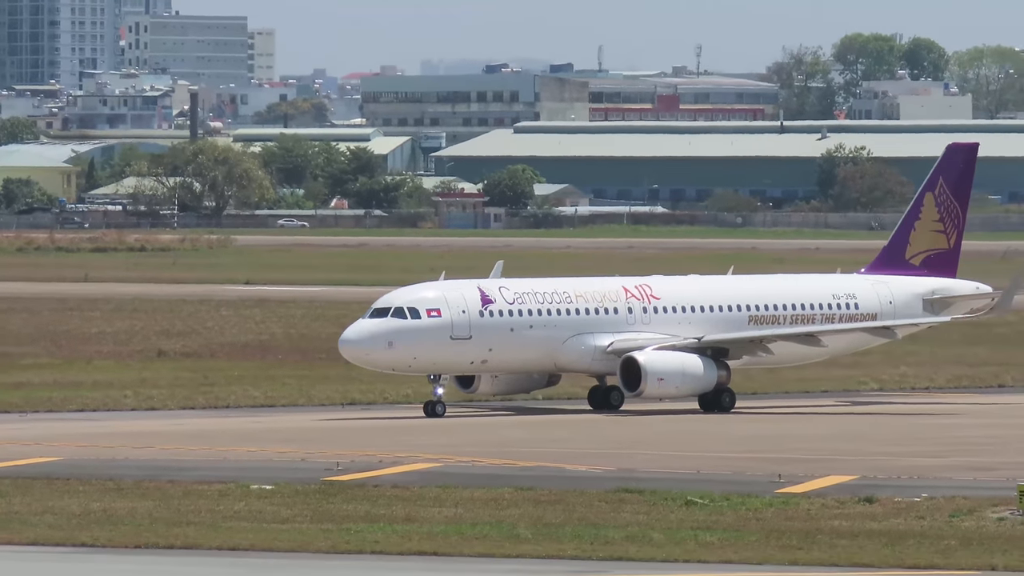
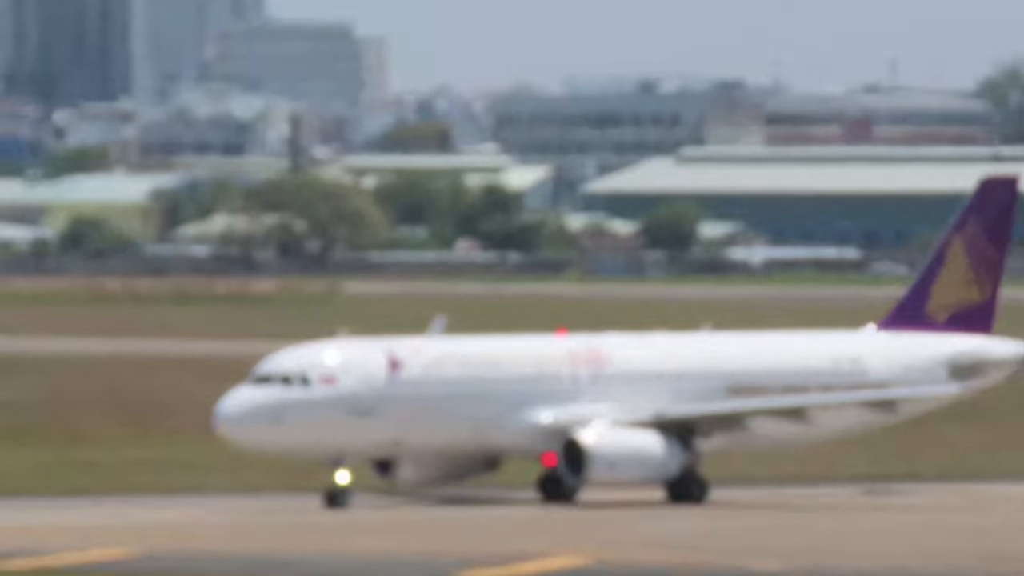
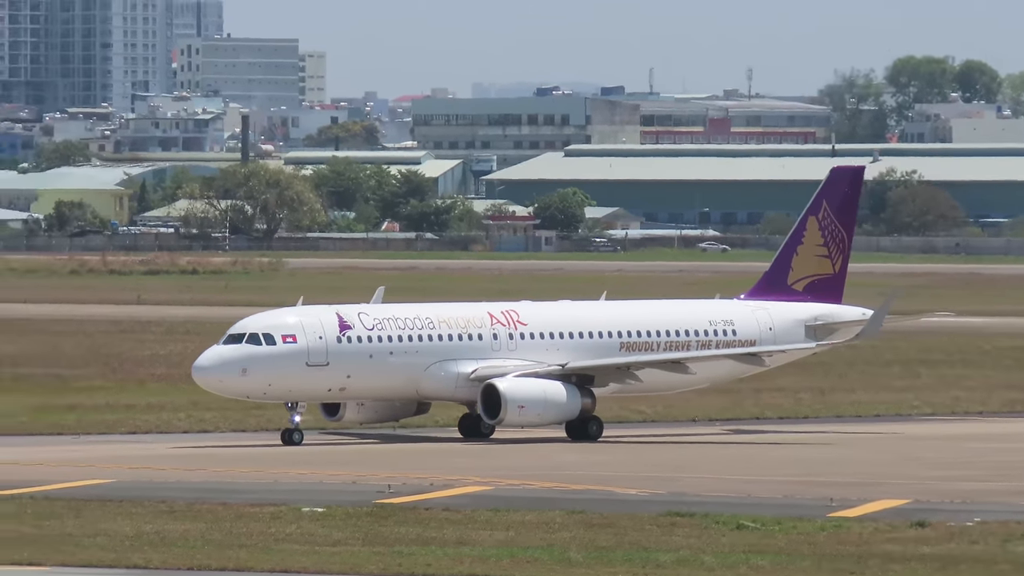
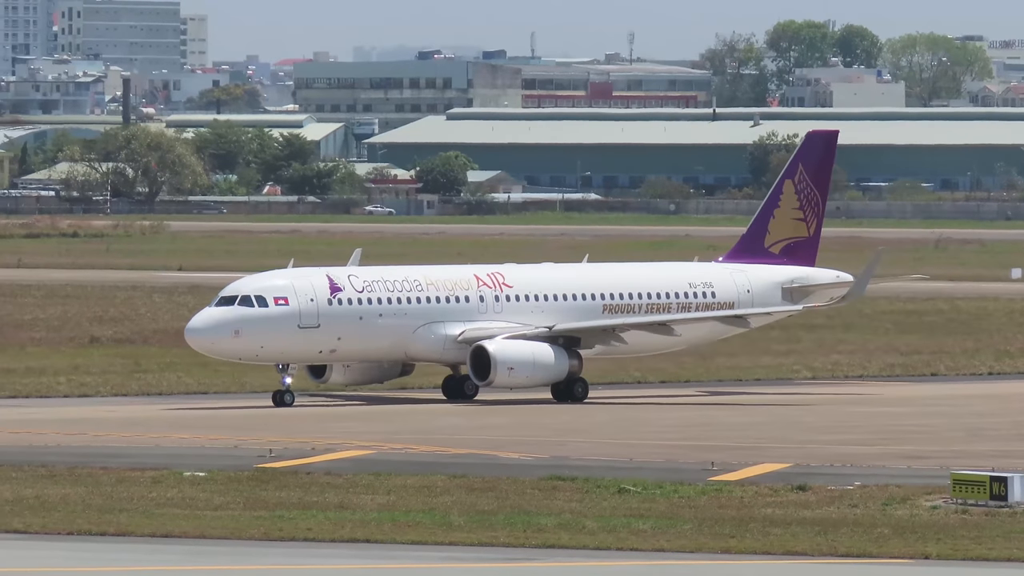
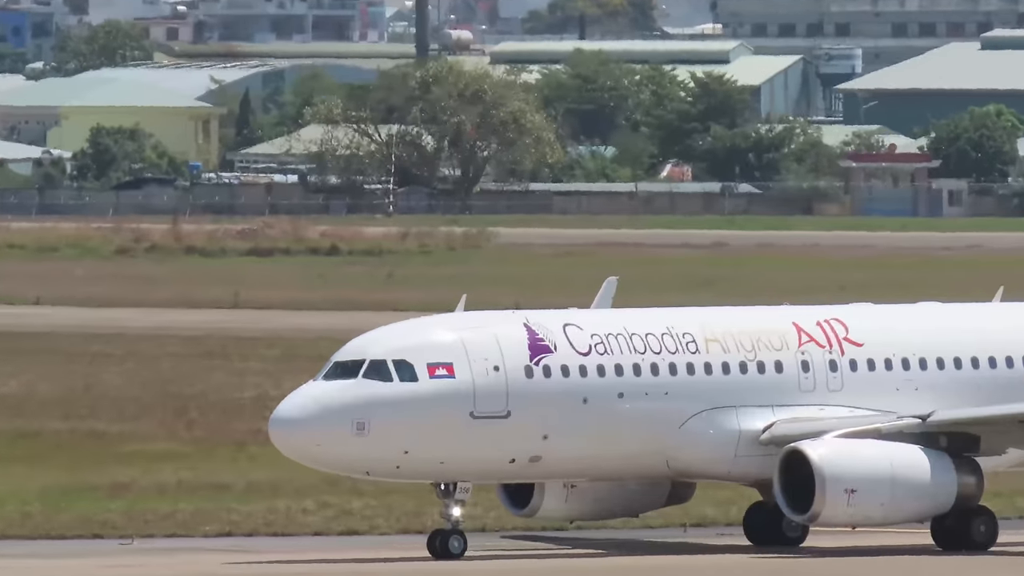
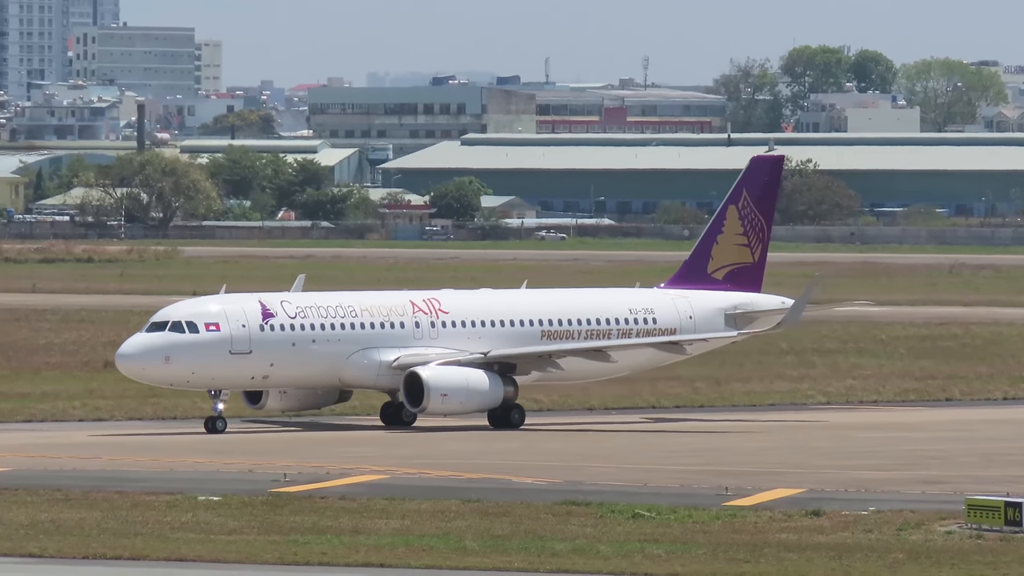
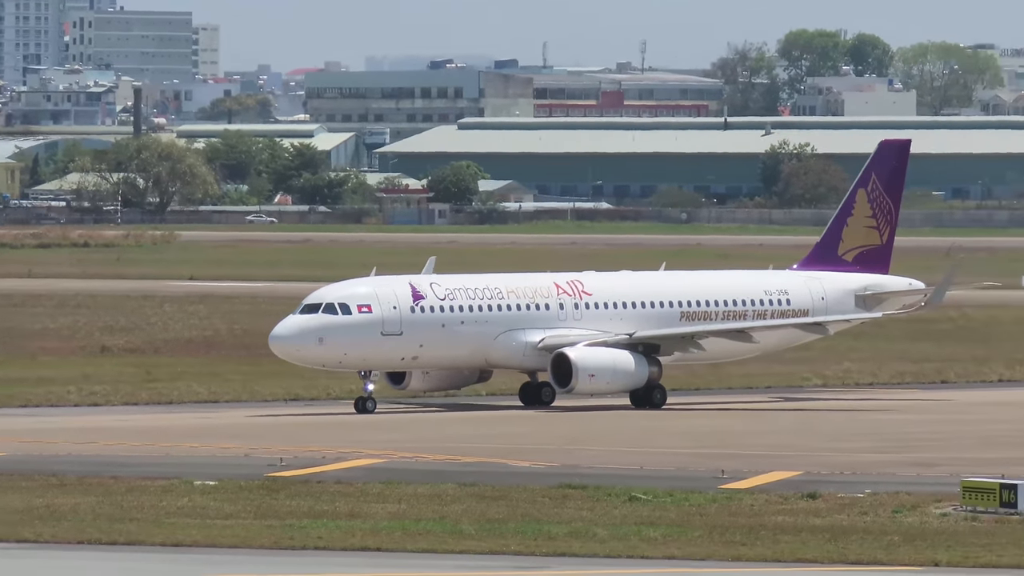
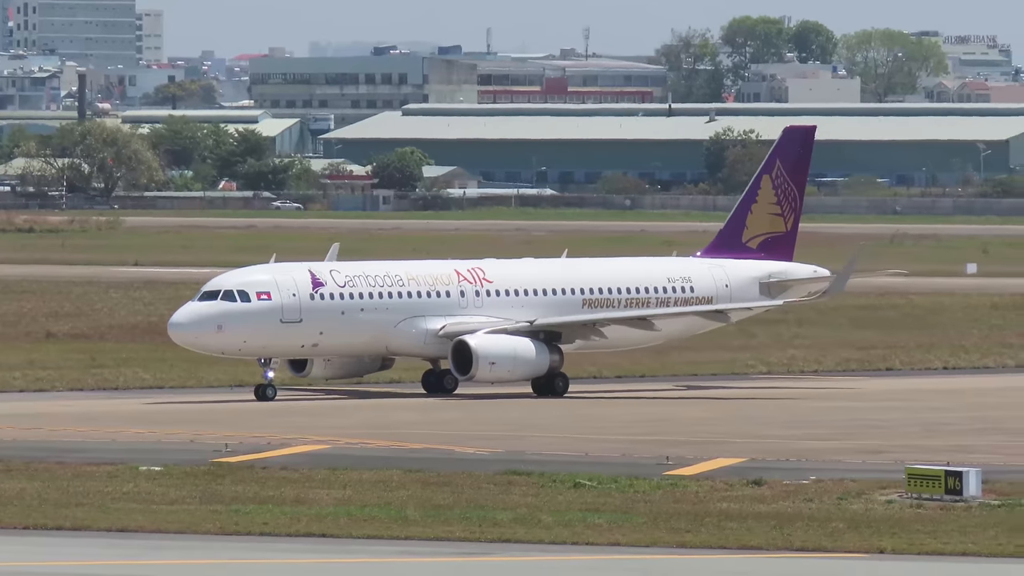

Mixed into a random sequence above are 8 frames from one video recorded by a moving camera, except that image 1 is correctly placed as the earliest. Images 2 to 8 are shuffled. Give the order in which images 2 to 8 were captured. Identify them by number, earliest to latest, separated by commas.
7, 8, 4, 6, 3, 2, 5
